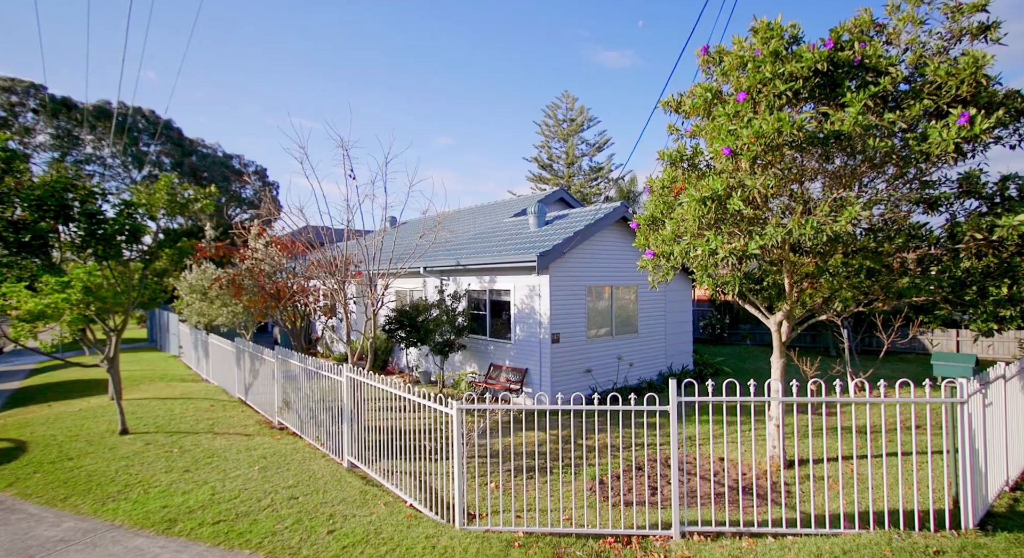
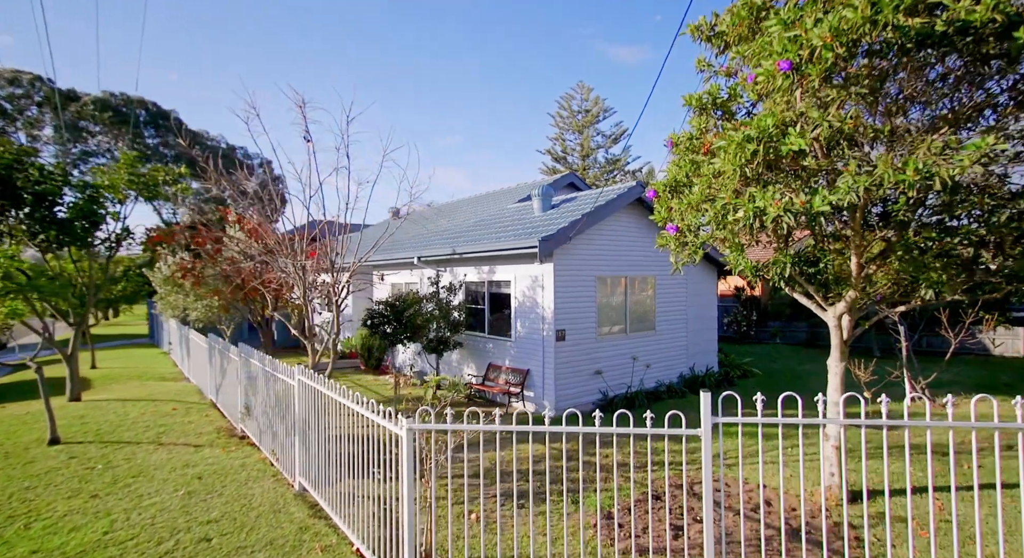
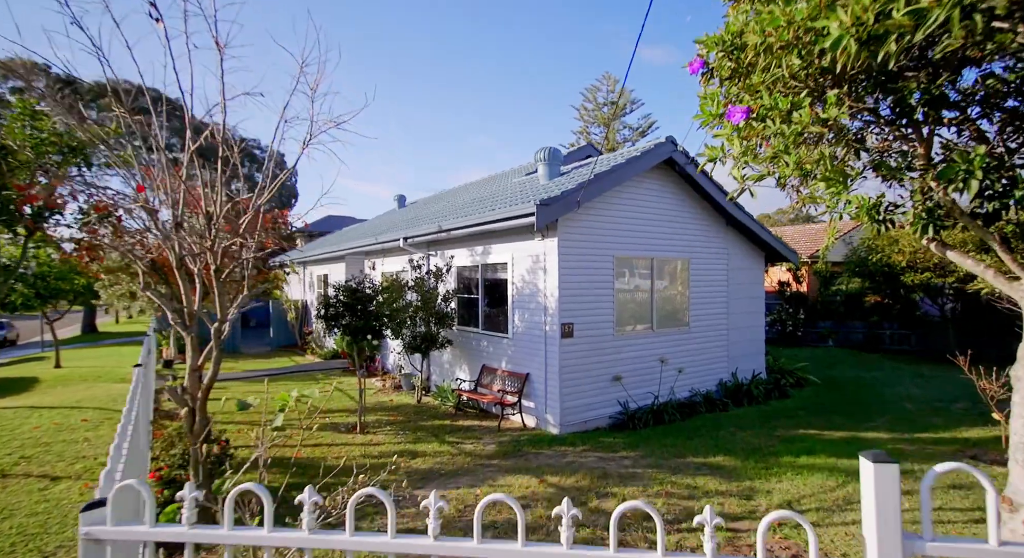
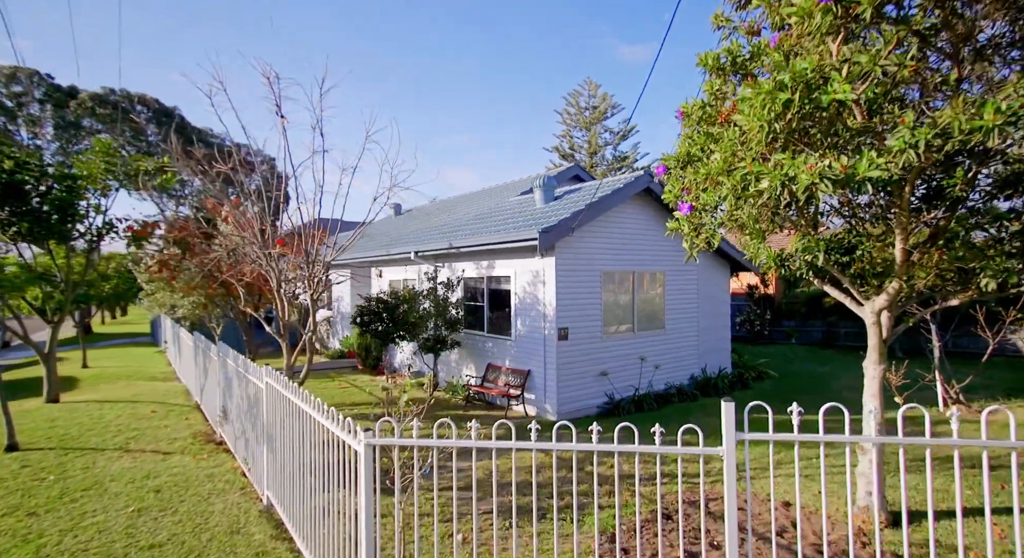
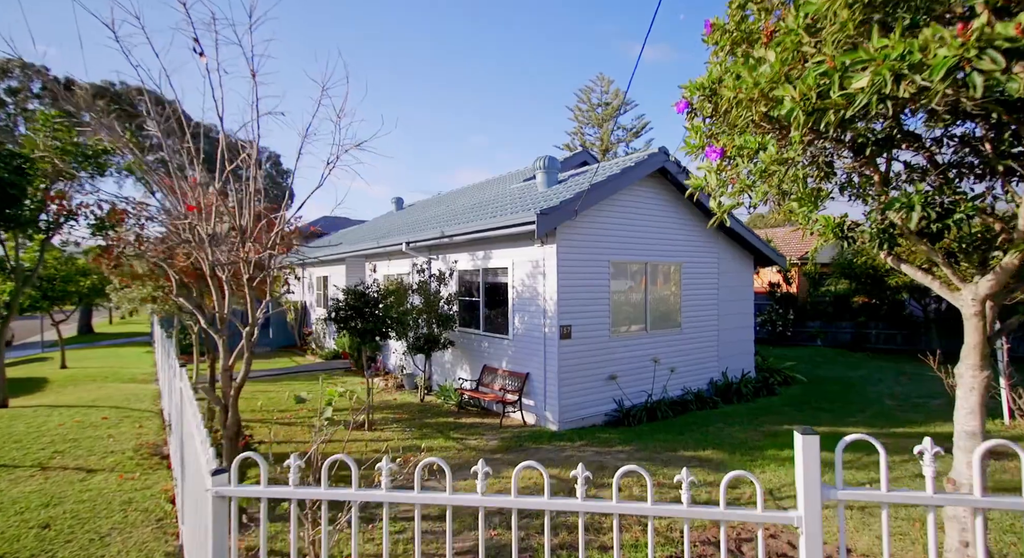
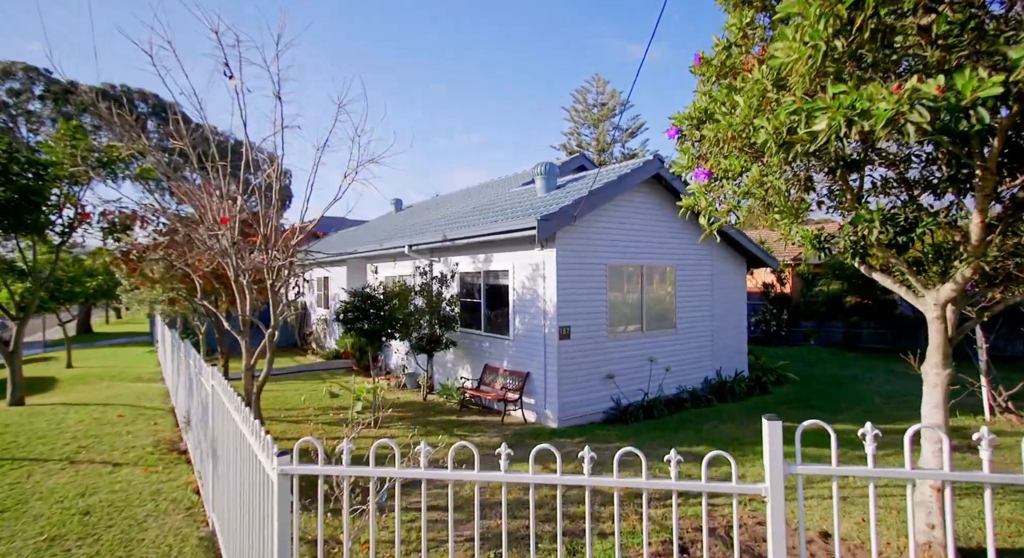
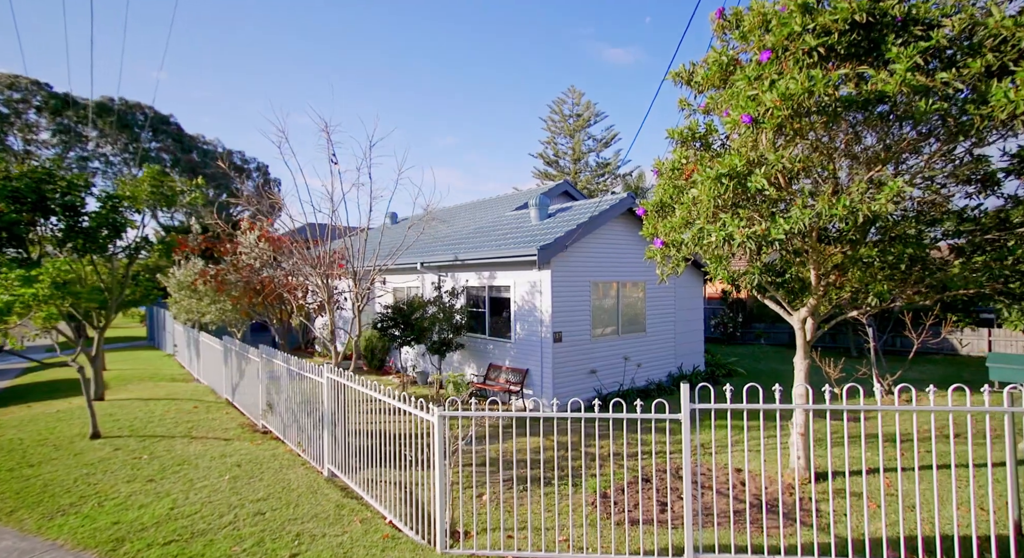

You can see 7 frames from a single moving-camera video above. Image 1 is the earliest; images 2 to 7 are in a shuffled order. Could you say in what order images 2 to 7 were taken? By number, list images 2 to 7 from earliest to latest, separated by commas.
7, 2, 4, 6, 5, 3
